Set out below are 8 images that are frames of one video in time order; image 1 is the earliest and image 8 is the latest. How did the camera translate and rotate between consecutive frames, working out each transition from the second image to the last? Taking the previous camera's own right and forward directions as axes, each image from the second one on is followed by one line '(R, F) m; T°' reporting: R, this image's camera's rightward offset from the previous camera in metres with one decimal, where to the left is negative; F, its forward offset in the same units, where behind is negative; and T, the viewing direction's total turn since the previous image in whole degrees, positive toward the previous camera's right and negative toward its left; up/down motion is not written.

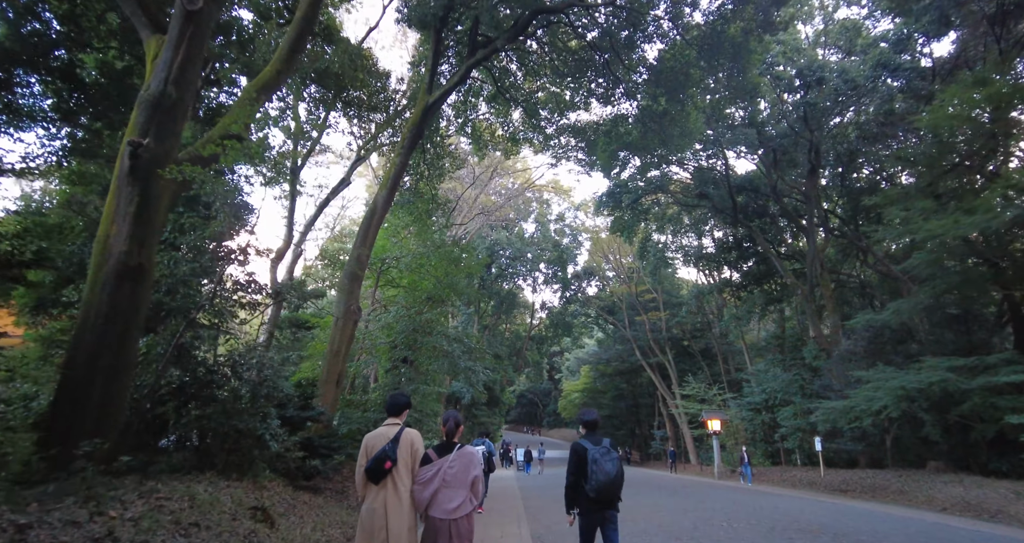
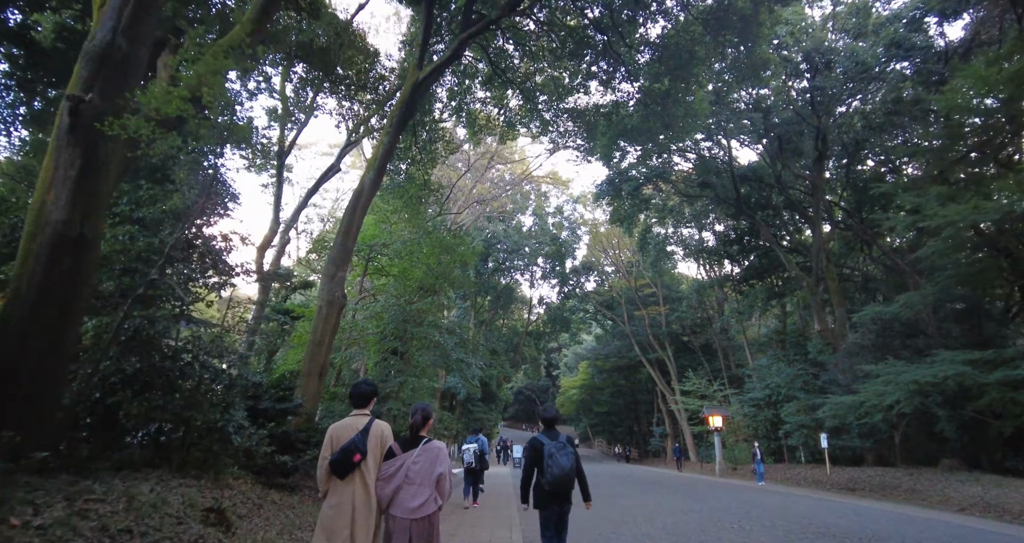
(+0.1, +0.6) m; 0°
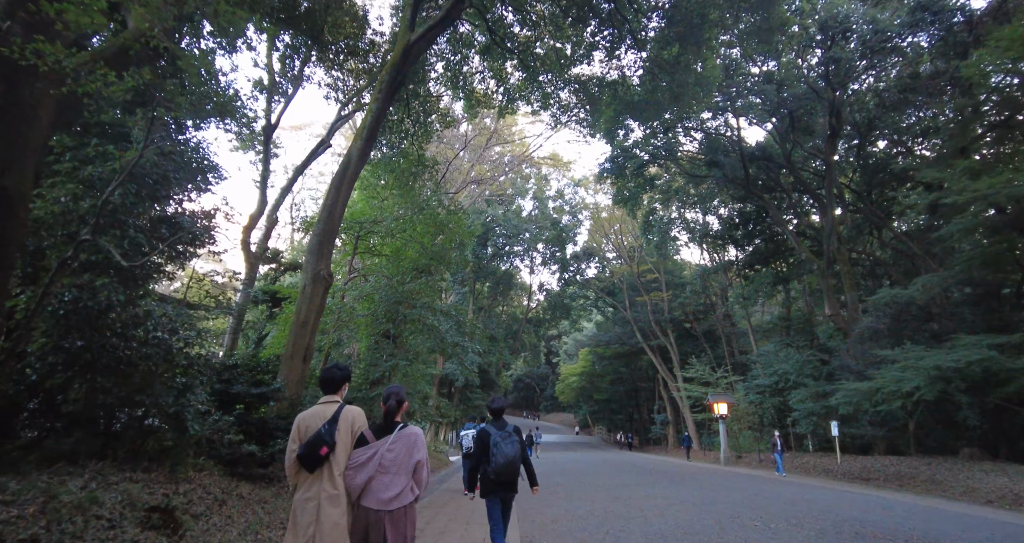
(0.0, +0.7) m; 0°
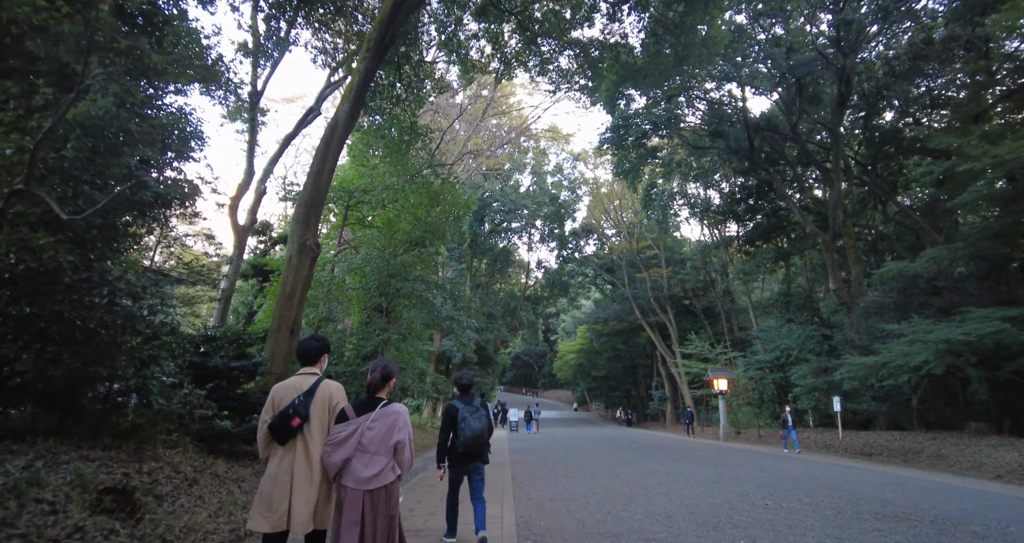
(0.0, +0.5) m; 0°
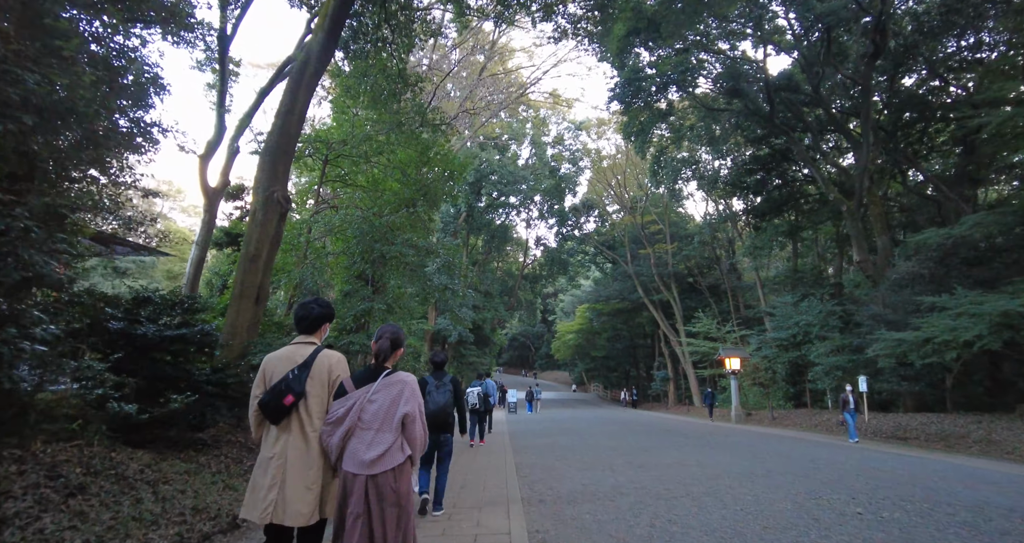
(-0.1, +1.4) m; 0°
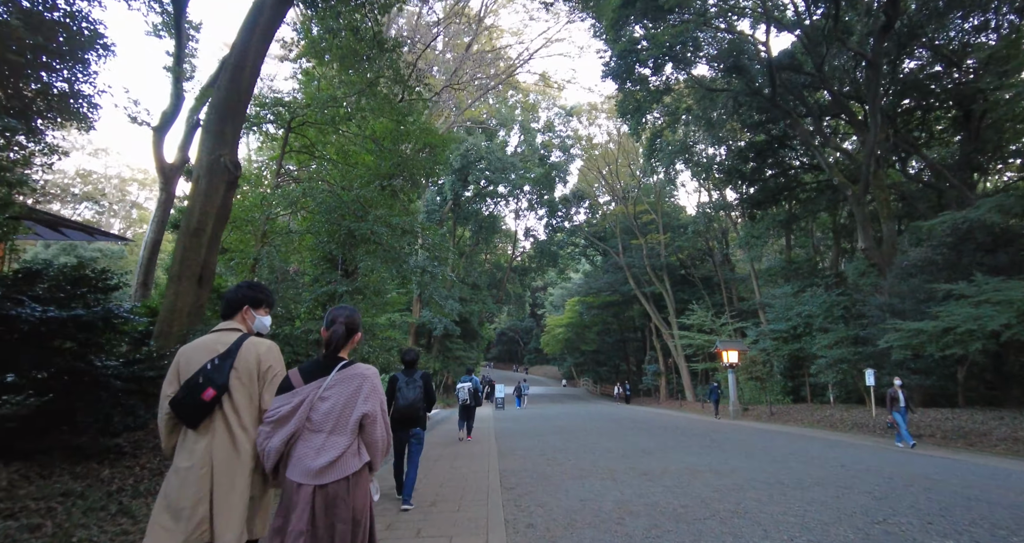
(+0.1, +1.1) m; +1°
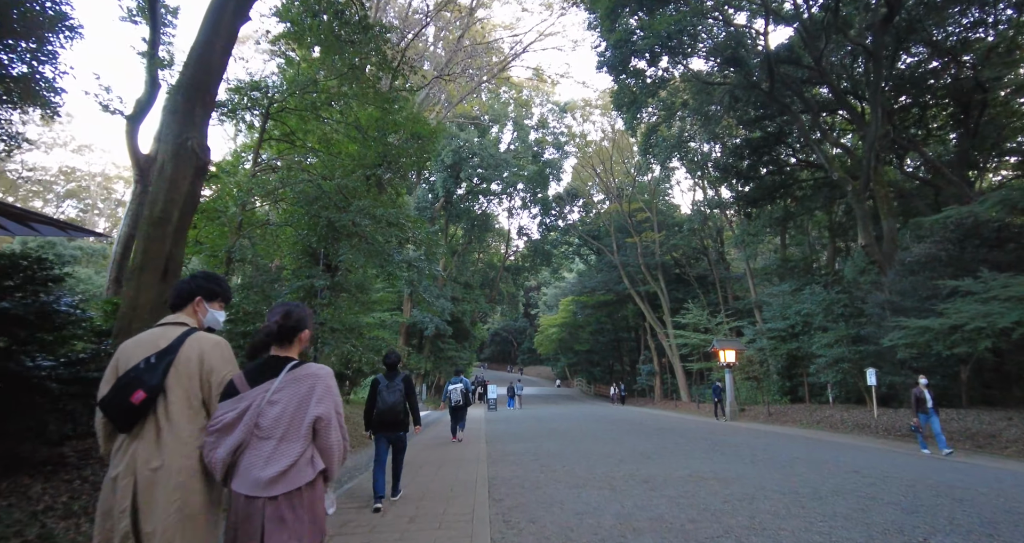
(0.0, +0.5) m; +1°
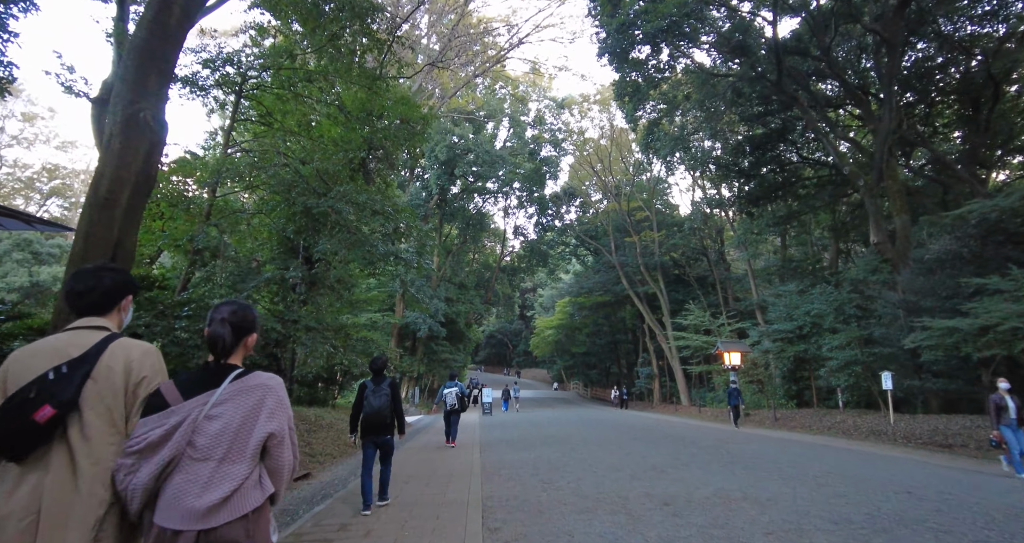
(0.0, +0.8) m; +1°
